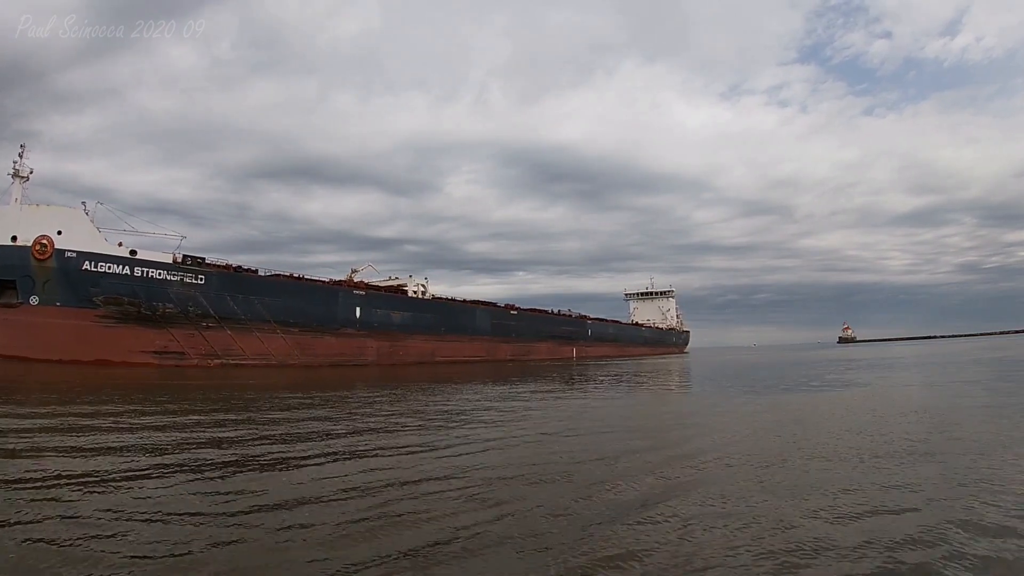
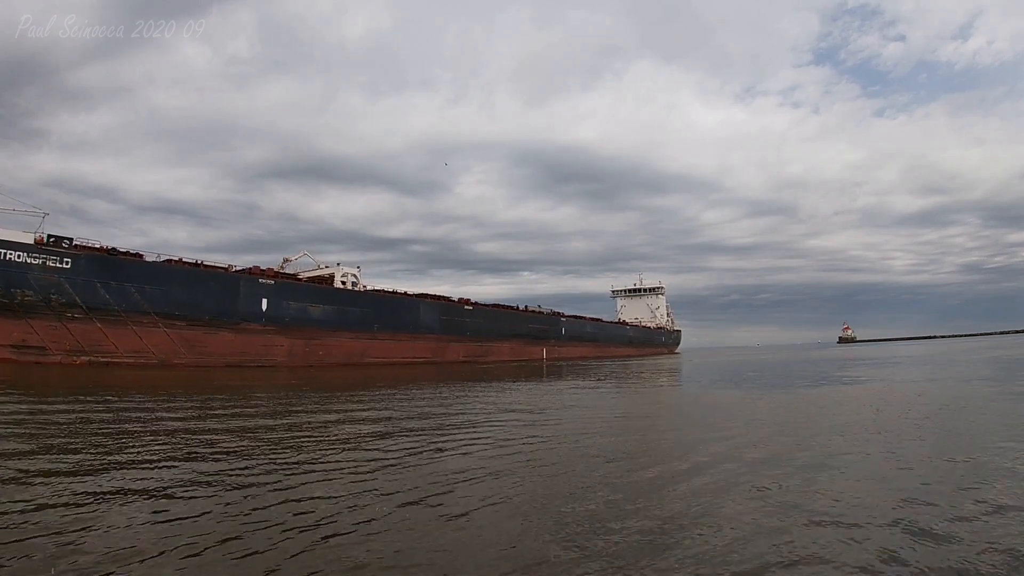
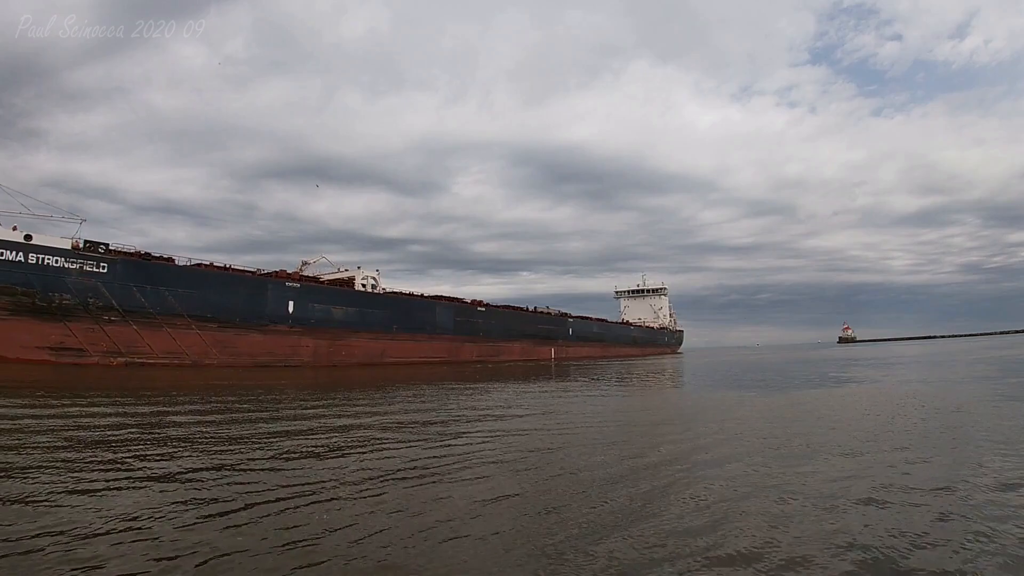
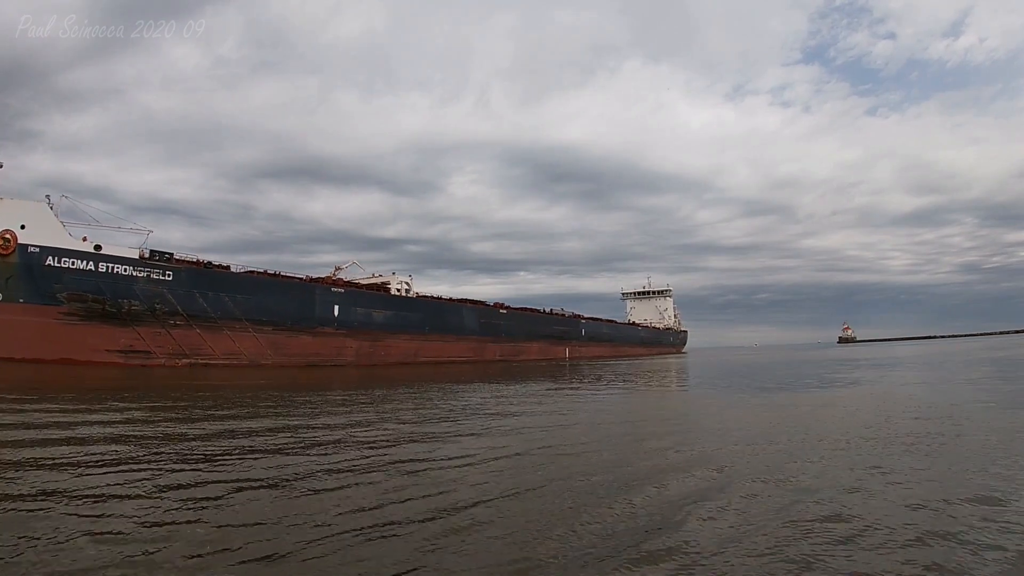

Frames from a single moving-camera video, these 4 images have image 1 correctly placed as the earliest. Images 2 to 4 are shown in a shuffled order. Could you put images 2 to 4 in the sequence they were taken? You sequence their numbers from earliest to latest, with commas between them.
4, 3, 2
